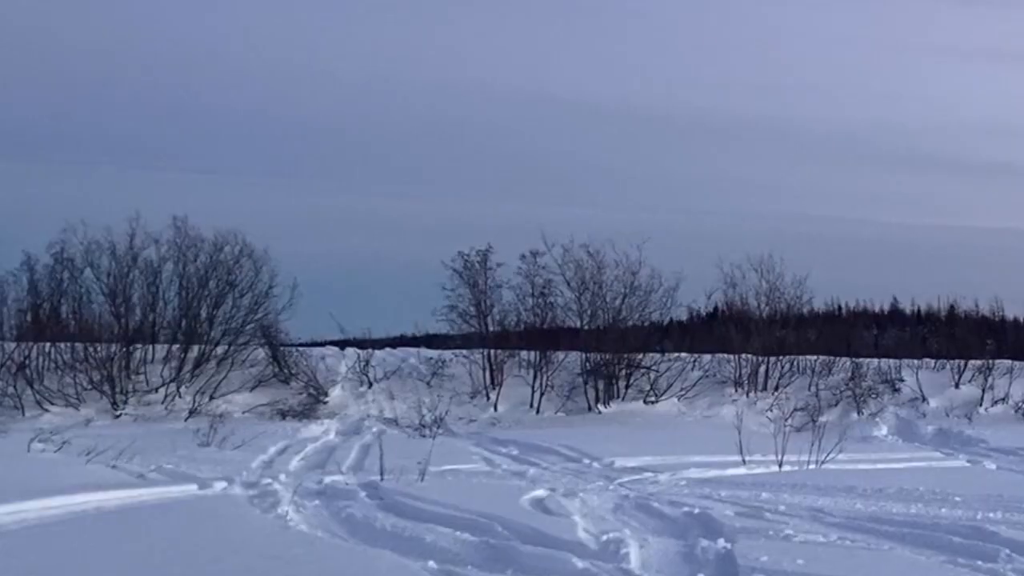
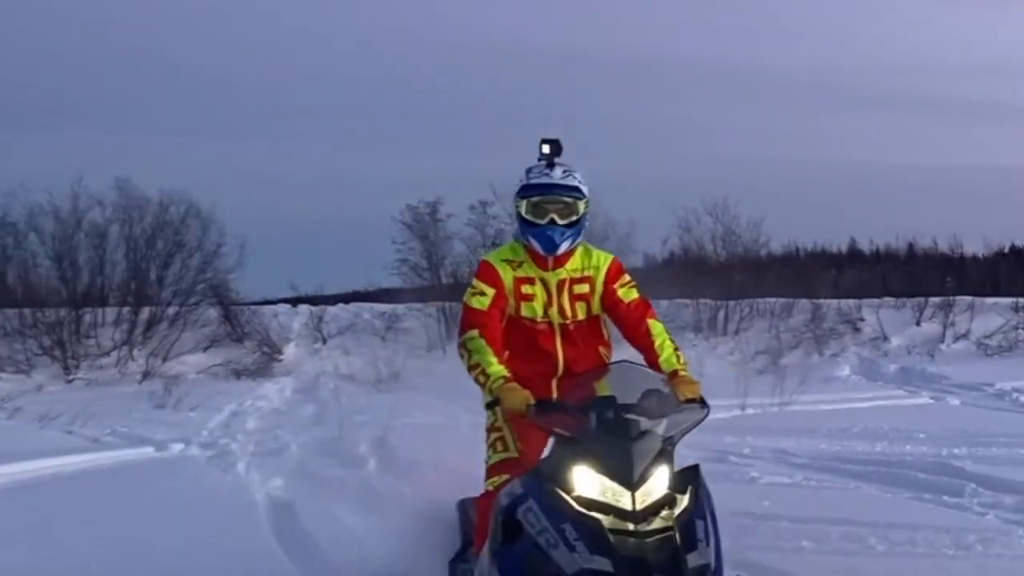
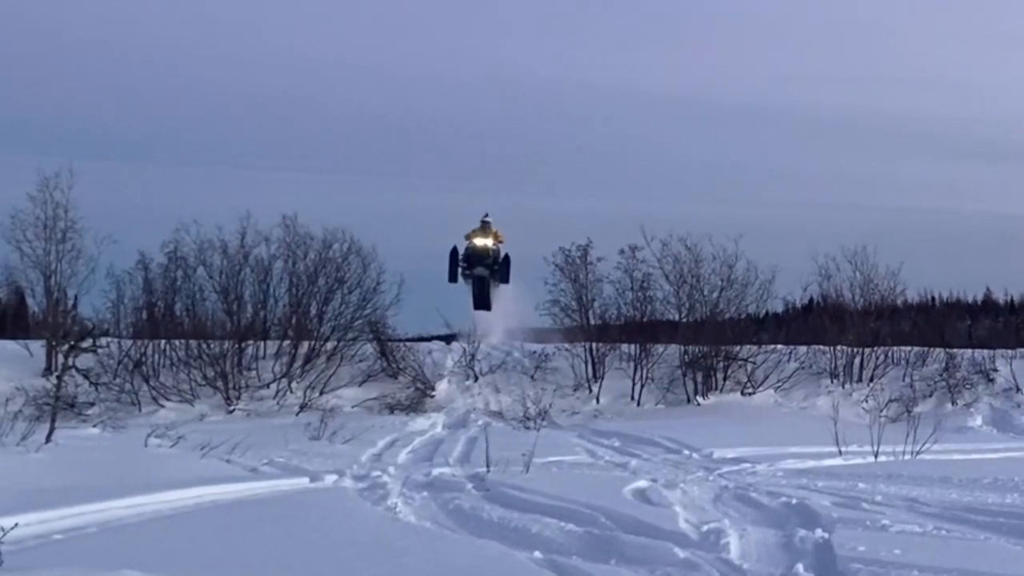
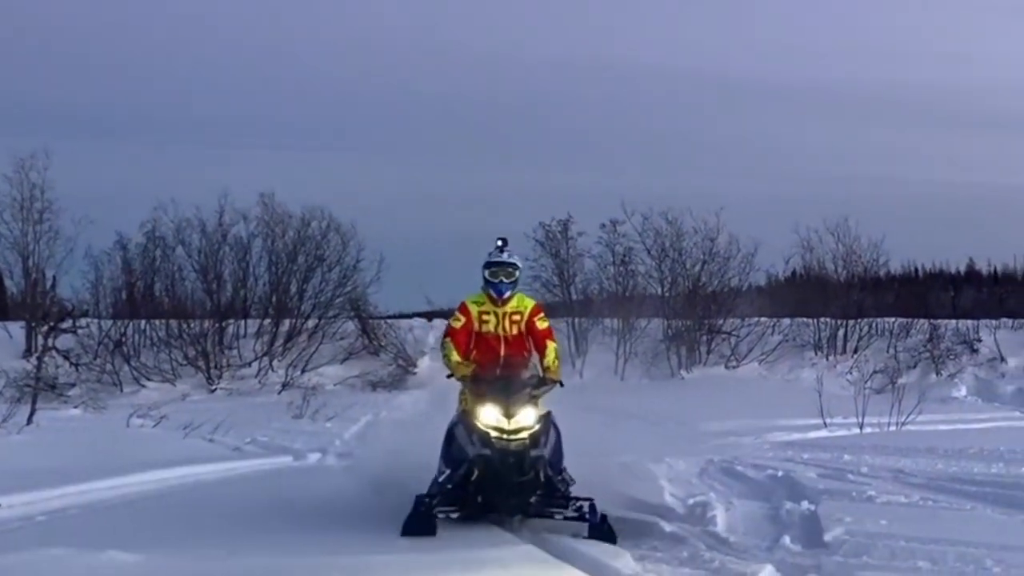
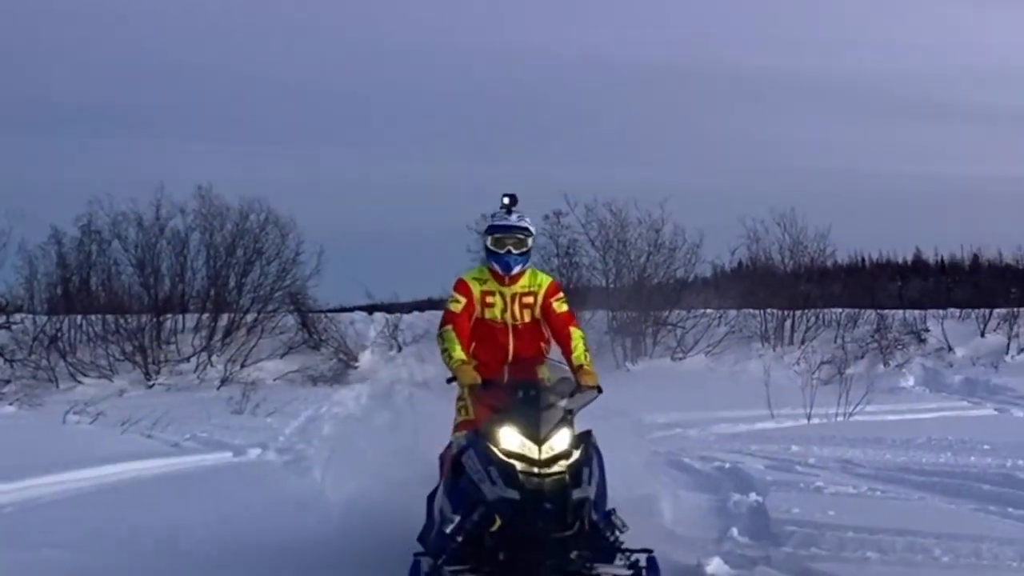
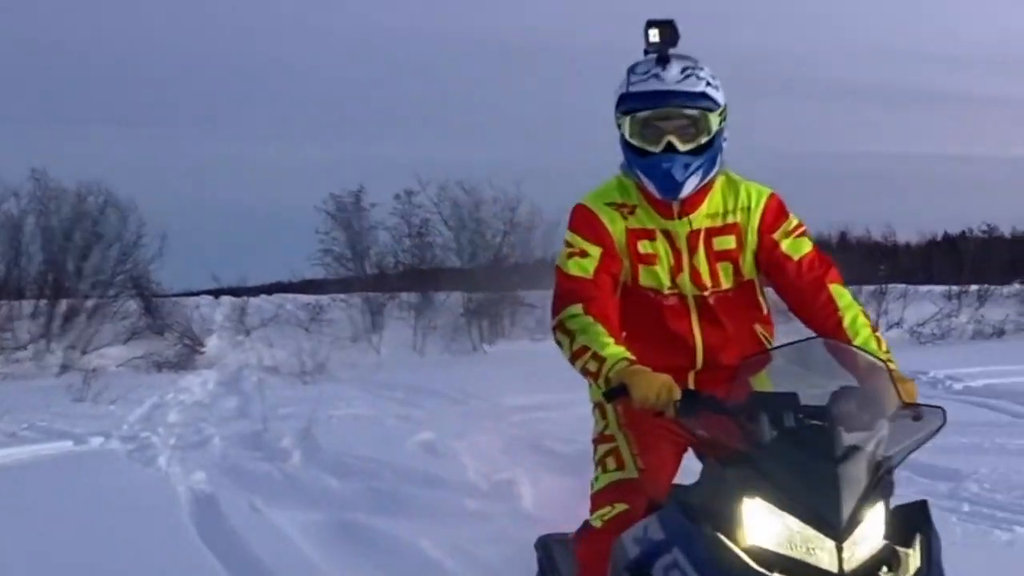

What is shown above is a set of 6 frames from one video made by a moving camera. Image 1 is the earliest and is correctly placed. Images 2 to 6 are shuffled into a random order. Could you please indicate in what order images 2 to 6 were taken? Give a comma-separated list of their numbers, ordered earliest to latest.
3, 4, 5, 2, 6
